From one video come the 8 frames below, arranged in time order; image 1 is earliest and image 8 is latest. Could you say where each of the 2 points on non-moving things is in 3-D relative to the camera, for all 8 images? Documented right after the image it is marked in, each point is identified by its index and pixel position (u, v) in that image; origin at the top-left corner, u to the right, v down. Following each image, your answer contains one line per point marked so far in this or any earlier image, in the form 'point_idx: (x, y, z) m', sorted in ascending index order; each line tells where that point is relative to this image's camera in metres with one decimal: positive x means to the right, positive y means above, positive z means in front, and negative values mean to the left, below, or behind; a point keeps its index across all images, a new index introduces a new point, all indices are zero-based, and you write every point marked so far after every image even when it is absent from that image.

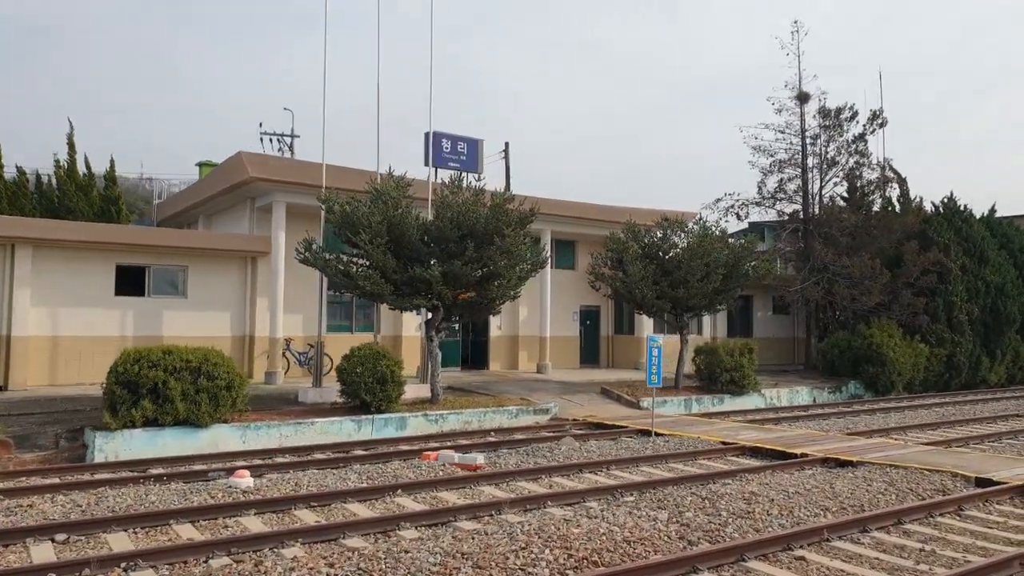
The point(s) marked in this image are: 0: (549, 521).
0: (+0.4, -2.3, +8.2) m
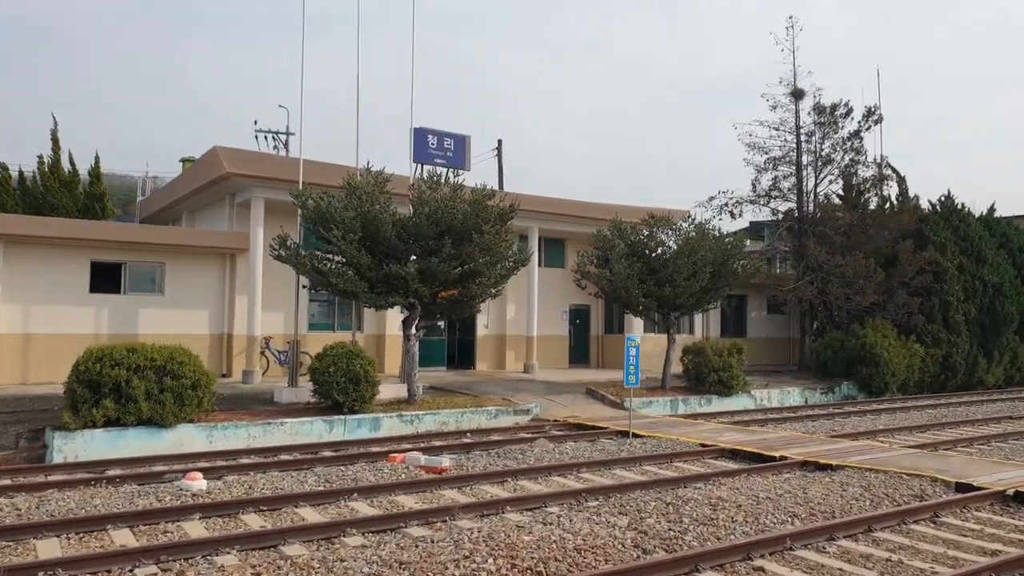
0: (-0.1, -2.3, +7.9) m
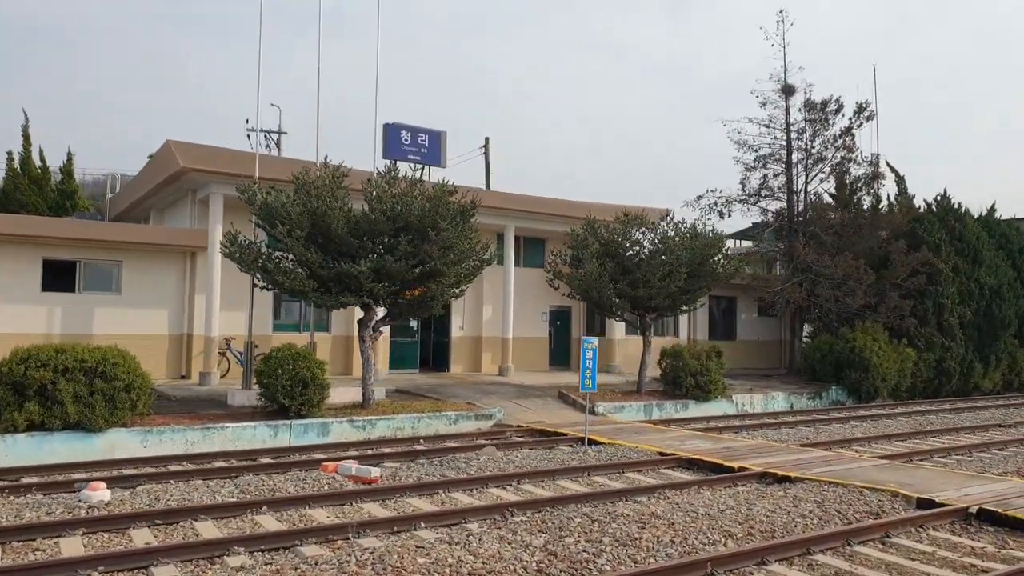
0: (-1.0, -2.3, +7.2) m
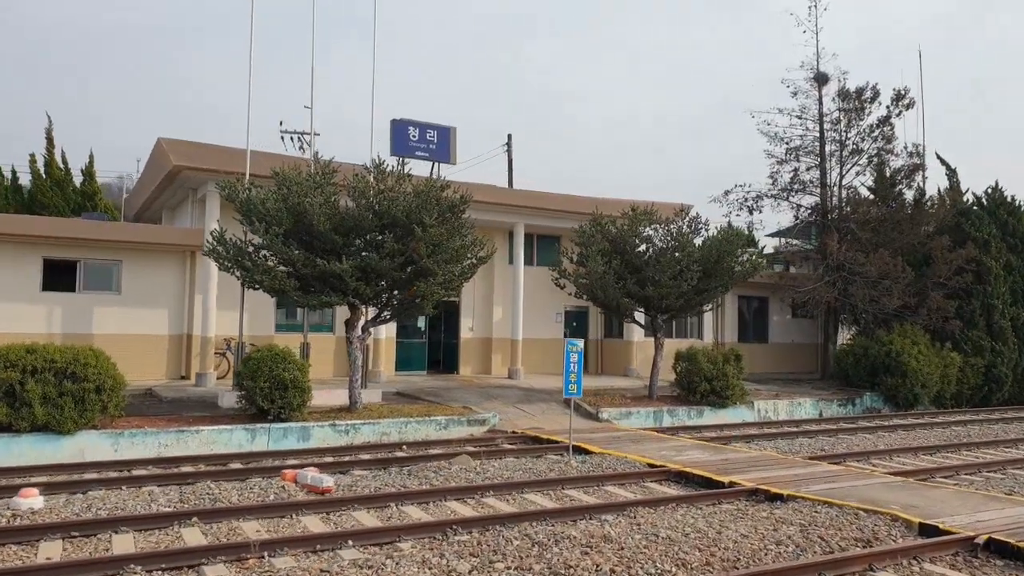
0: (-1.6, -2.2, +6.5) m
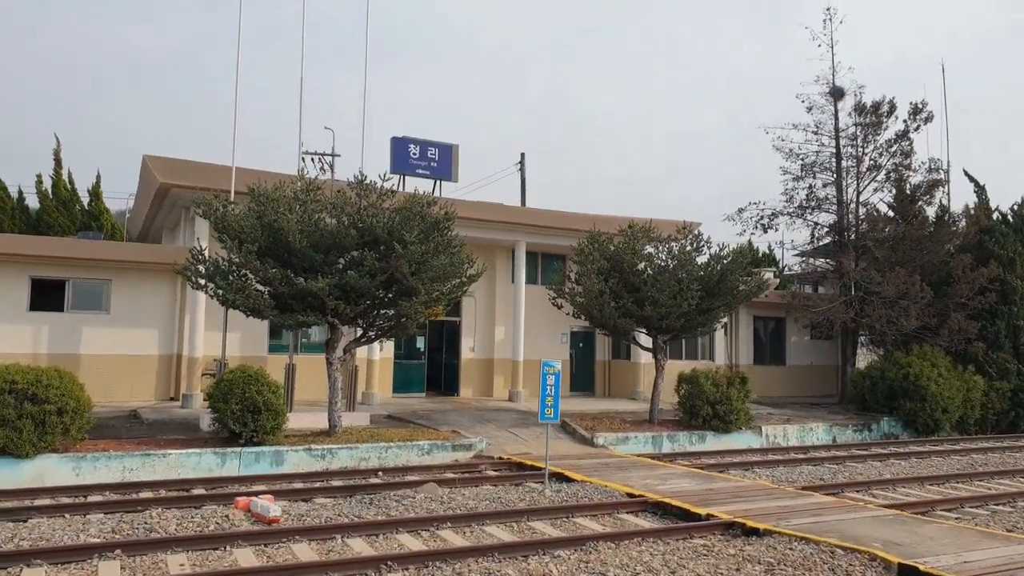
0: (-2.2, -2.4, +6.0) m
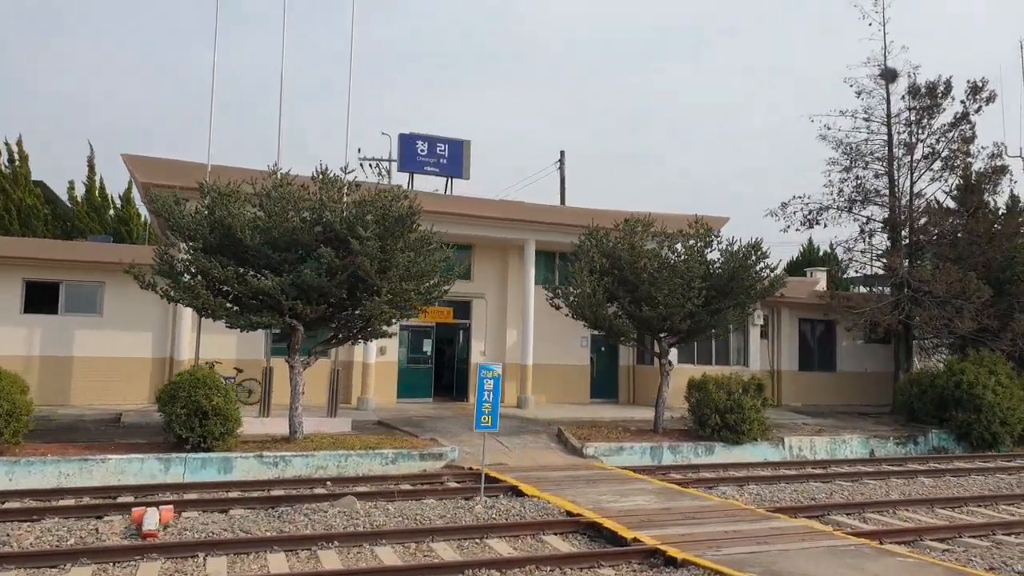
0: (-3.6, -2.3, +5.2) m
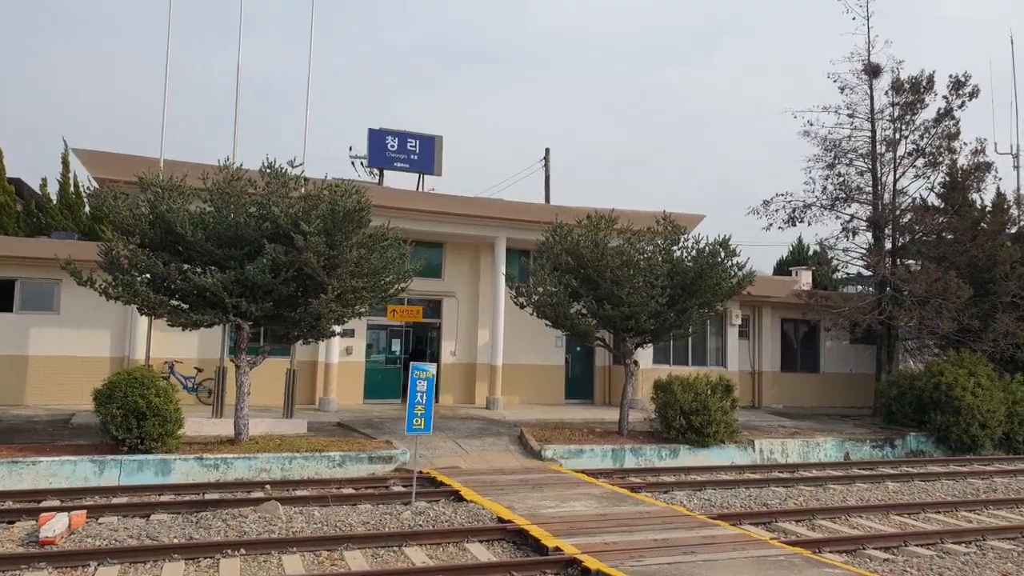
0: (-4.5, -2.2, +4.9) m
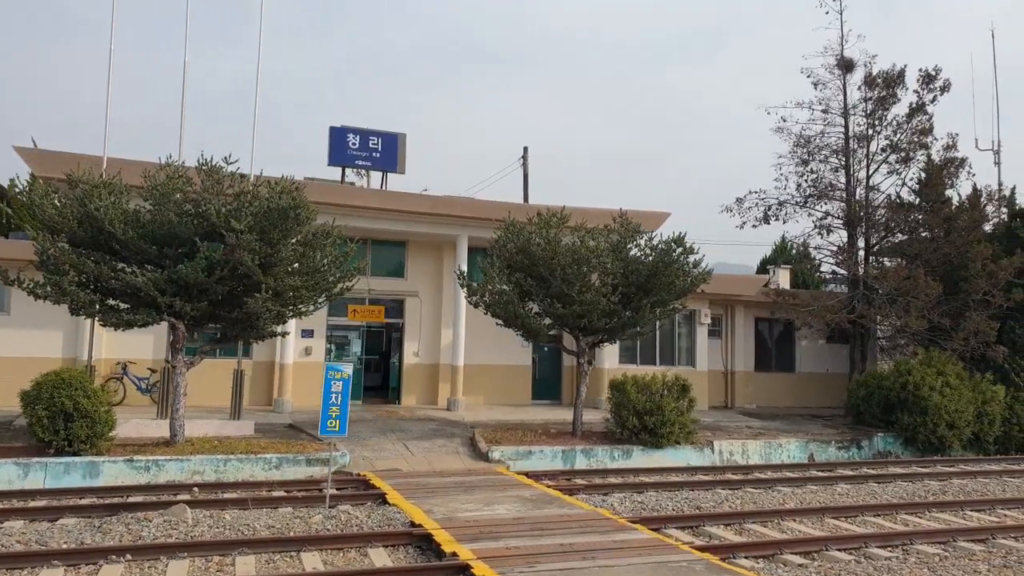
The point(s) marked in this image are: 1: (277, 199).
0: (-5.4, -2.2, +4.6) m
1: (-3.7, +1.4, +13.0) m
